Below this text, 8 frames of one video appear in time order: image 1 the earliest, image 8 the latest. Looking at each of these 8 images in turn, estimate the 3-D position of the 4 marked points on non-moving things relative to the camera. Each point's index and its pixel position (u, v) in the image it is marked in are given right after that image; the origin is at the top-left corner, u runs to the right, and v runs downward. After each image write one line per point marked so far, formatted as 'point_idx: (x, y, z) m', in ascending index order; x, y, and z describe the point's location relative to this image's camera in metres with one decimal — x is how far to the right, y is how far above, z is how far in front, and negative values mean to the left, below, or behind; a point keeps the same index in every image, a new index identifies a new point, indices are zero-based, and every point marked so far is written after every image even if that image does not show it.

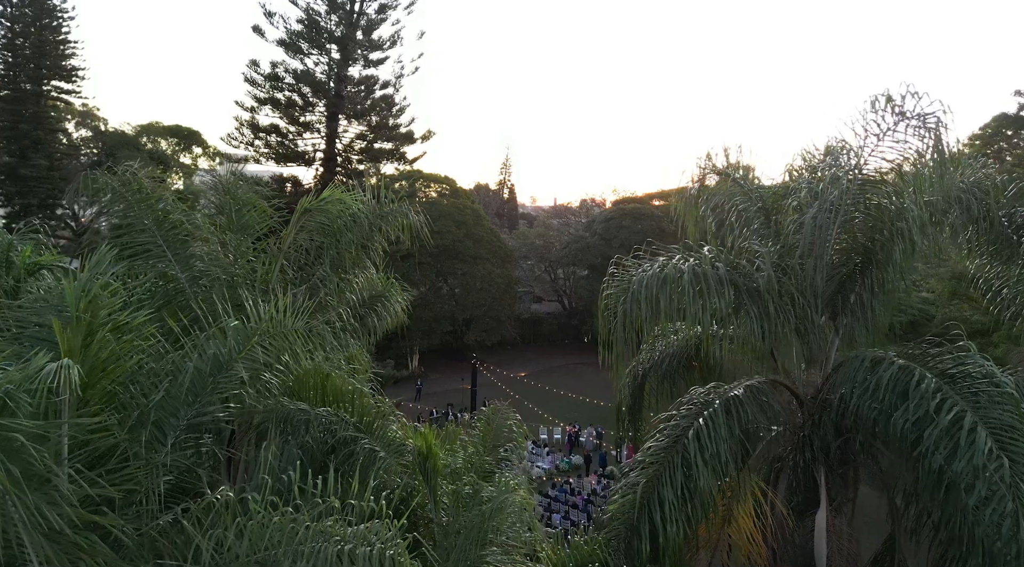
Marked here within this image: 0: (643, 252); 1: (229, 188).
0: (+0.9, +0.2, +5.2) m
1: (-1.6, +0.5, +4.5) m
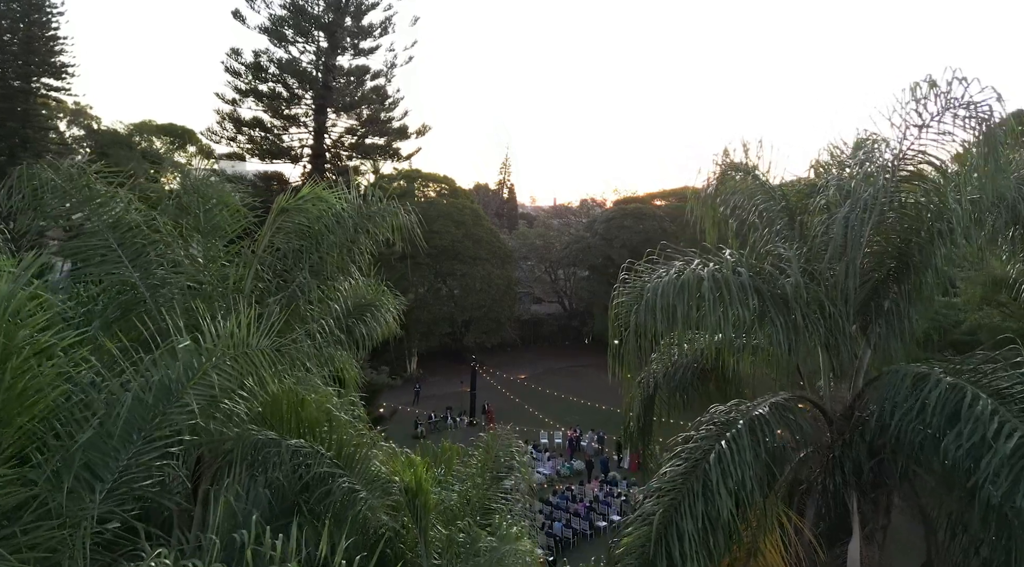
0: (+0.9, +0.2, +4.7) m
1: (-1.6, +0.5, +4.0) m
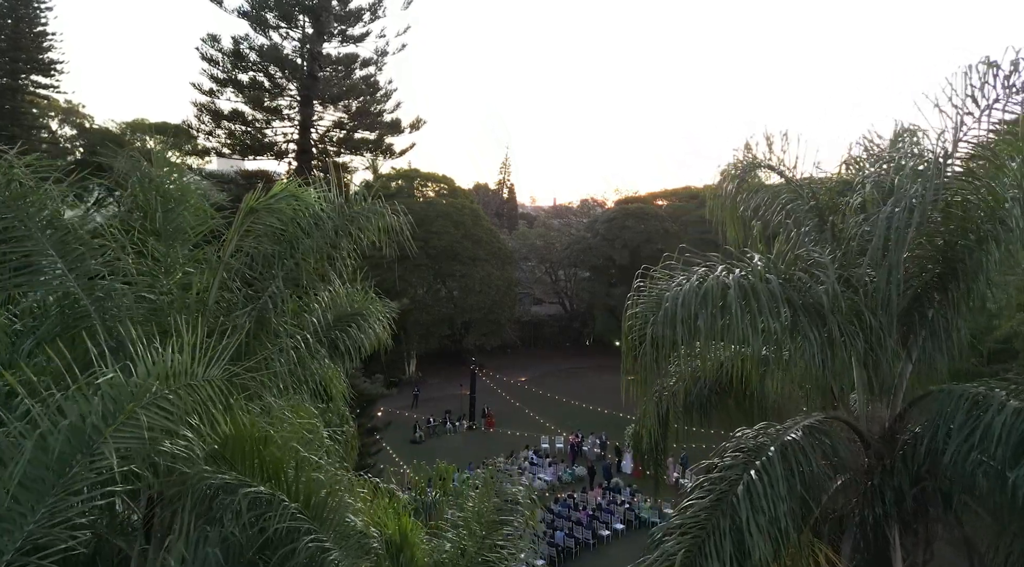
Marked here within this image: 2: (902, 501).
0: (+0.9, +0.1, +4.3) m
1: (-1.6, +0.5, +3.5) m
2: (+2.0, -1.1, +4.2) m
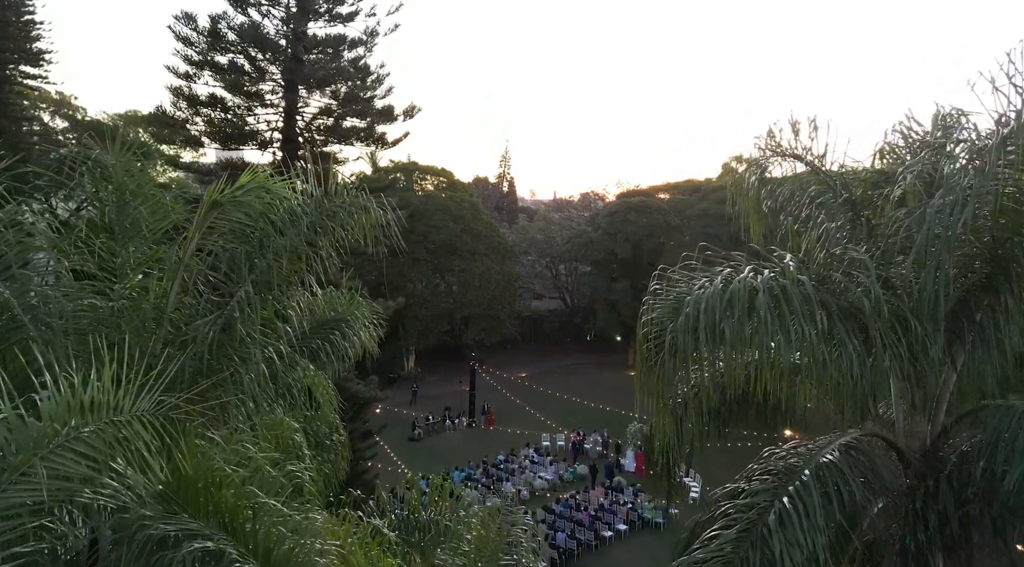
0: (+0.9, +0.1, +3.8) m
1: (-1.5, +0.4, +3.1) m
2: (+2.1, -1.2, +3.8) m
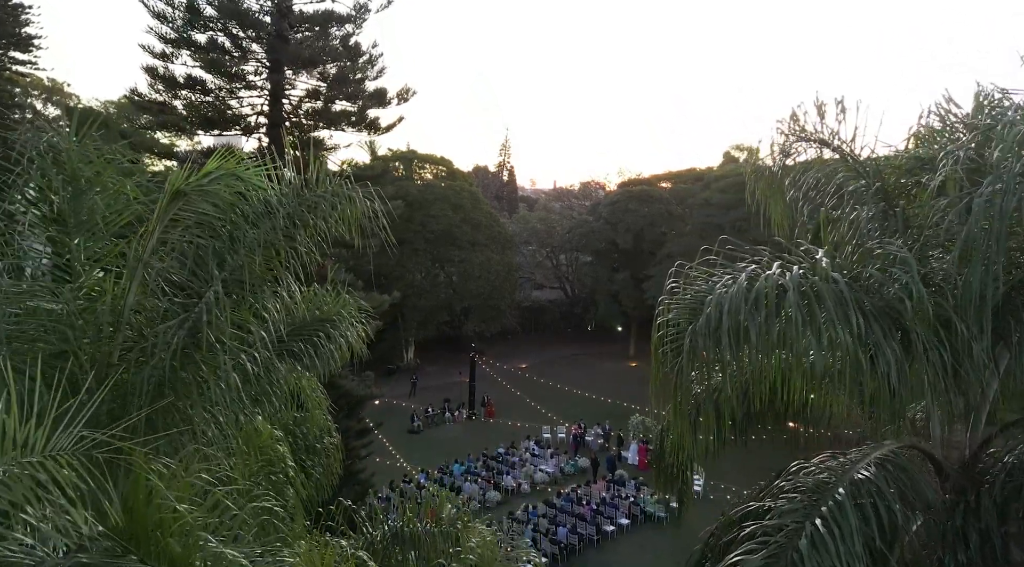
0: (+0.9, +0.1, +3.5) m
1: (-1.5, +0.4, +2.7) m
2: (+2.1, -1.1, +3.4) m
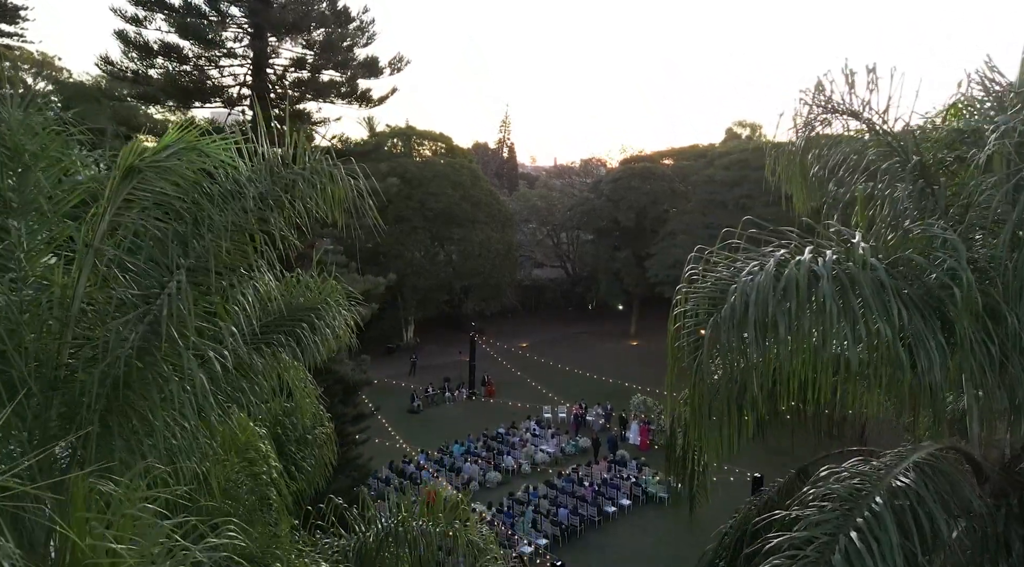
0: (+0.9, +0.2, +3.2) m
1: (-1.5, +0.5, +2.4) m
2: (+2.1, -1.1, +3.1) m
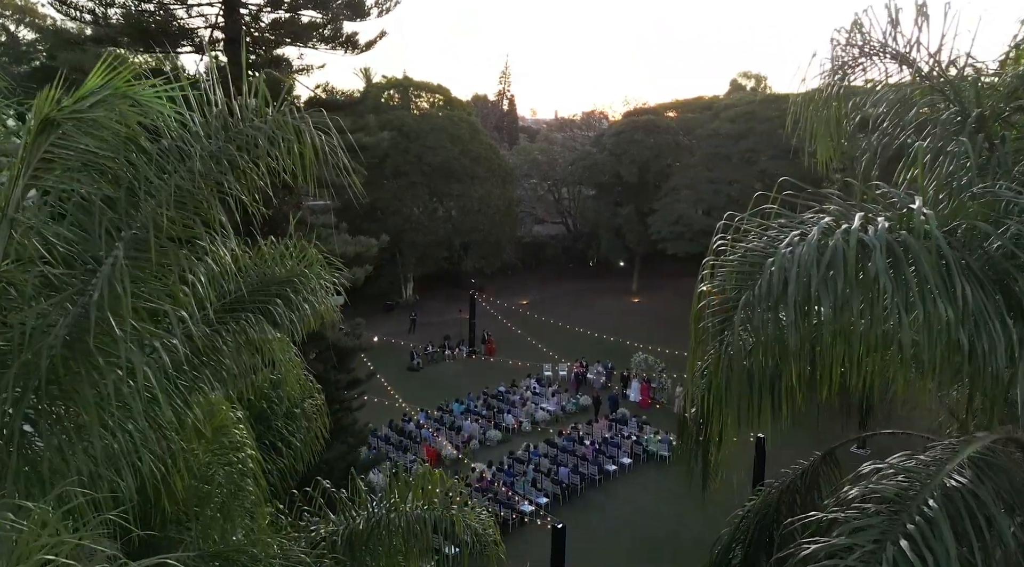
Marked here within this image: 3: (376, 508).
0: (+0.9, +0.3, +2.8) m
1: (-1.5, +0.5, +2.0) m
2: (+2.1, -1.0, +2.8) m
3: (-0.7, -1.1, +4.1) m
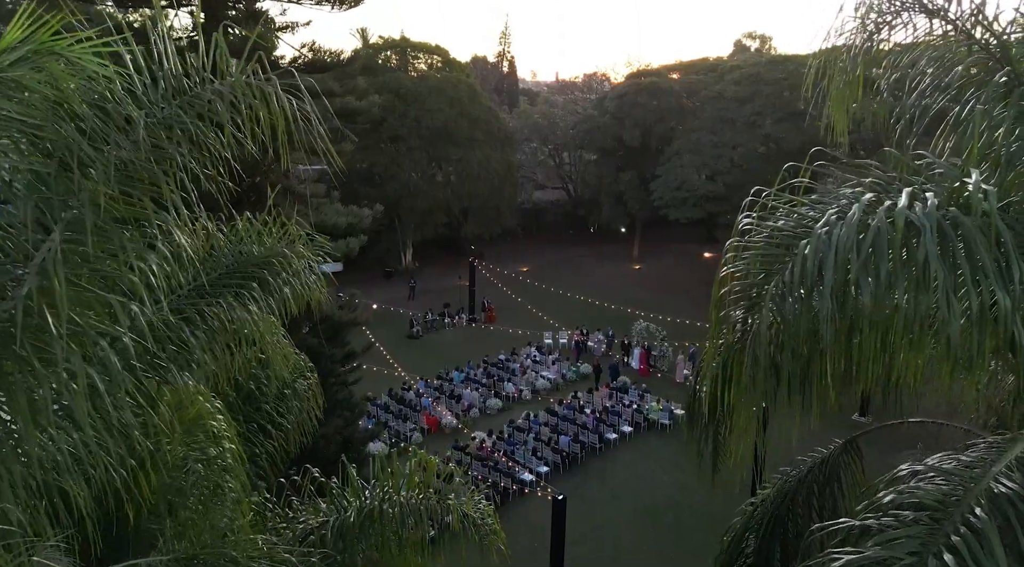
0: (+0.9, +0.3, +2.5) m
1: (-1.5, +0.6, +1.7) m
2: (+2.1, -0.9, +2.6) m
3: (-0.7, -1.0, +3.9) m
